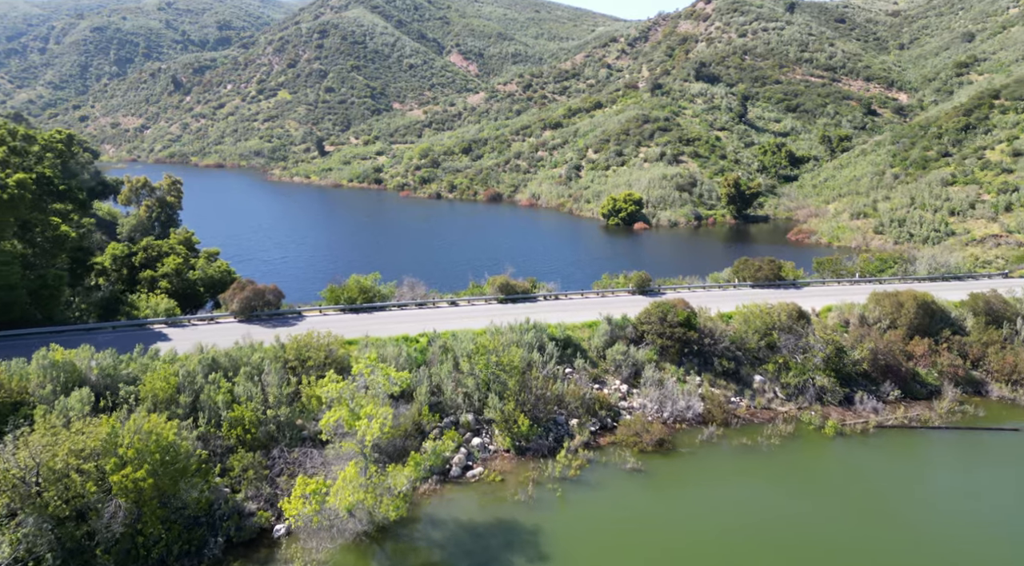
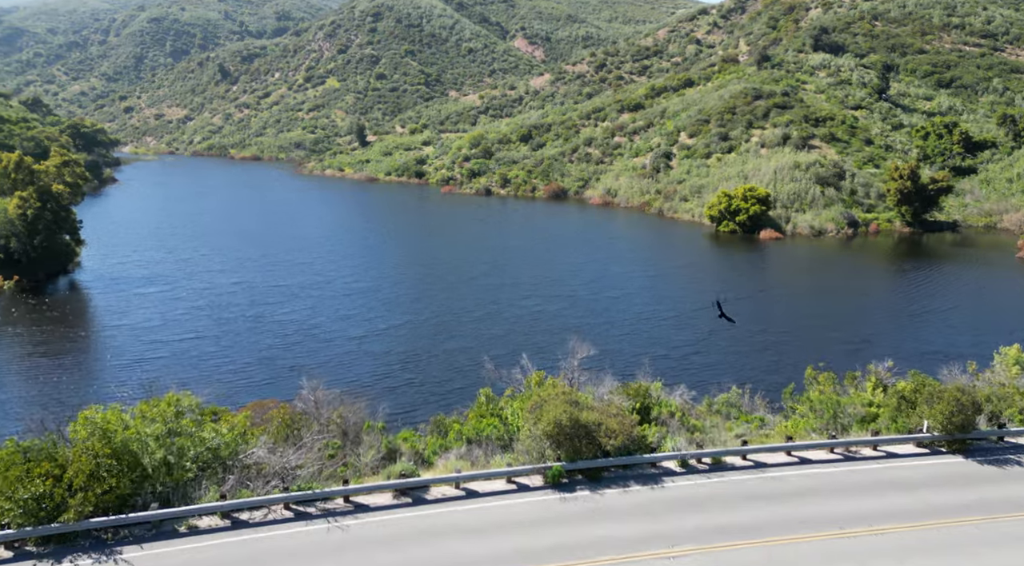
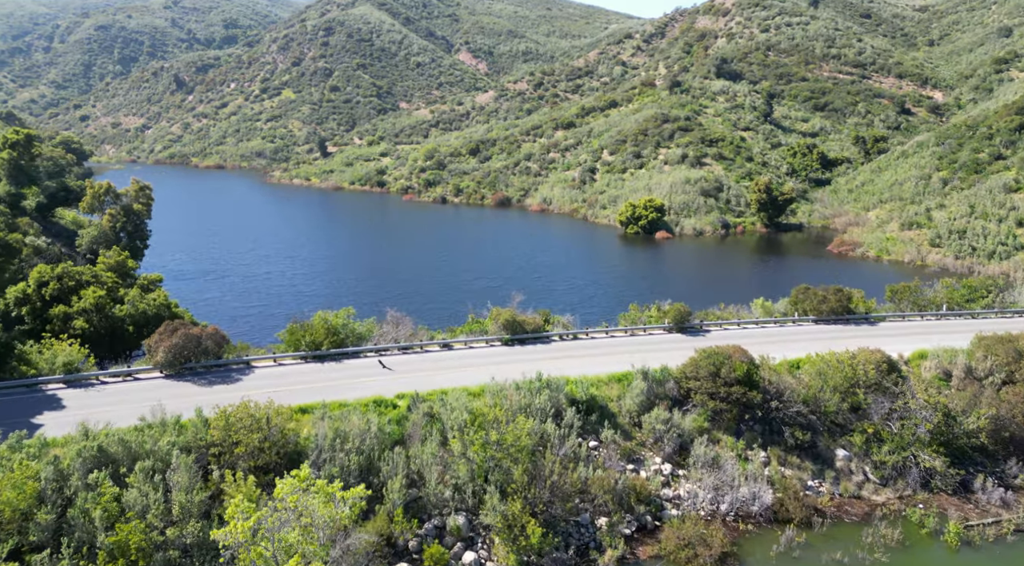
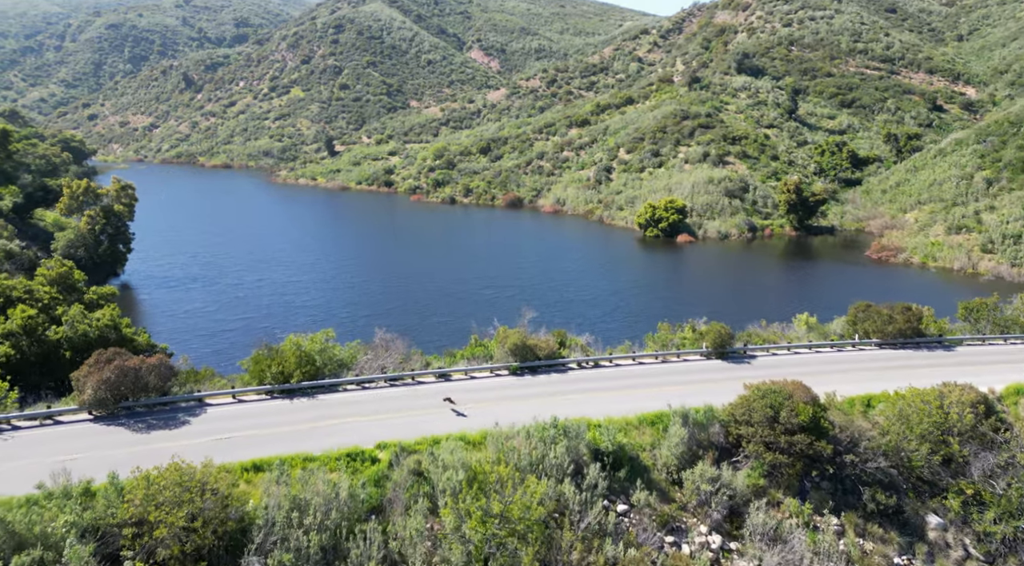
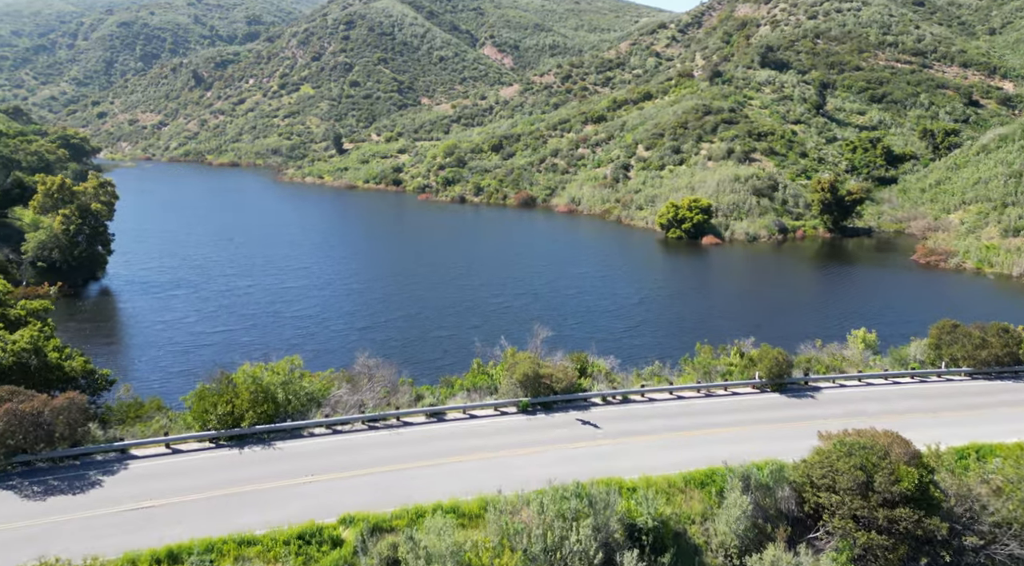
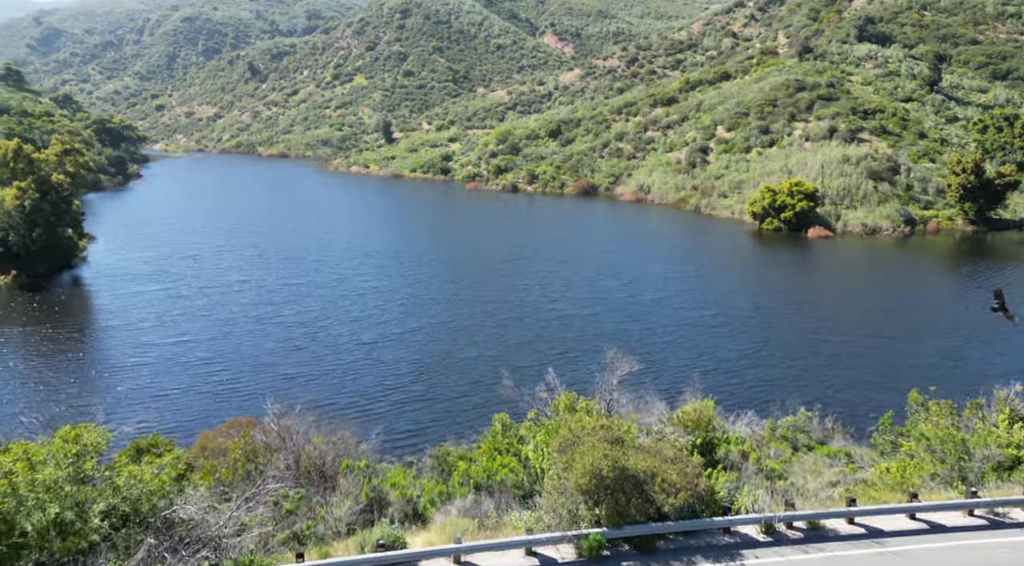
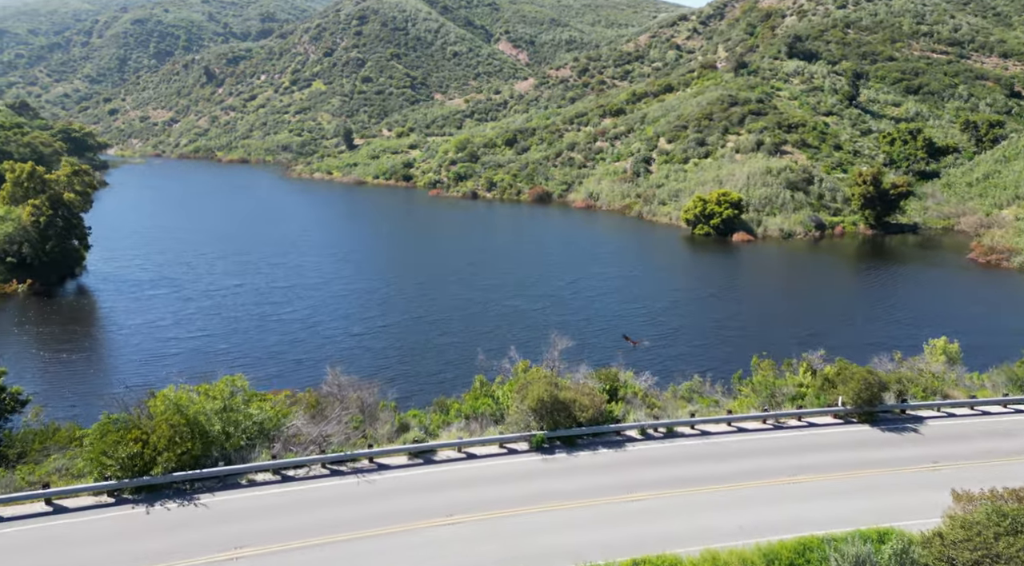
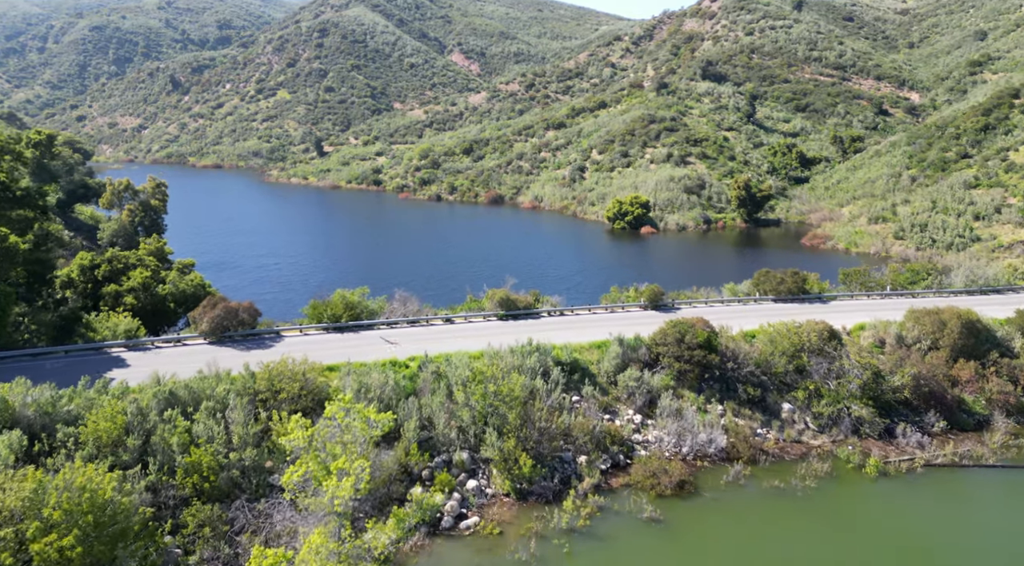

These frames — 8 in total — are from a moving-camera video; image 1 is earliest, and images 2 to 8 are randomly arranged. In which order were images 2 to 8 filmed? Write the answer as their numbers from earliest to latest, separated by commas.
8, 3, 4, 5, 7, 2, 6
